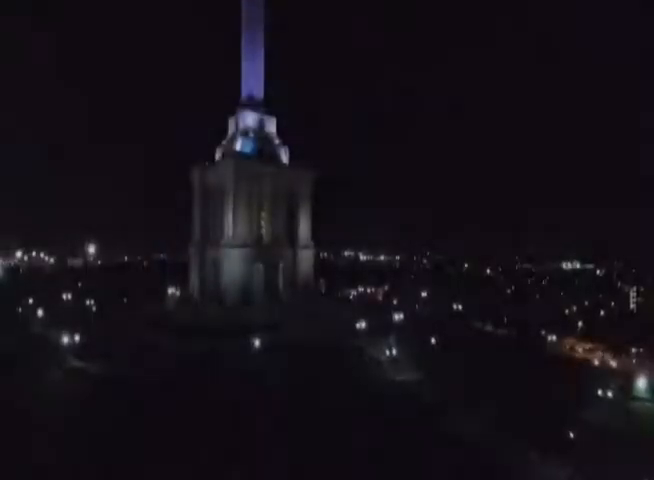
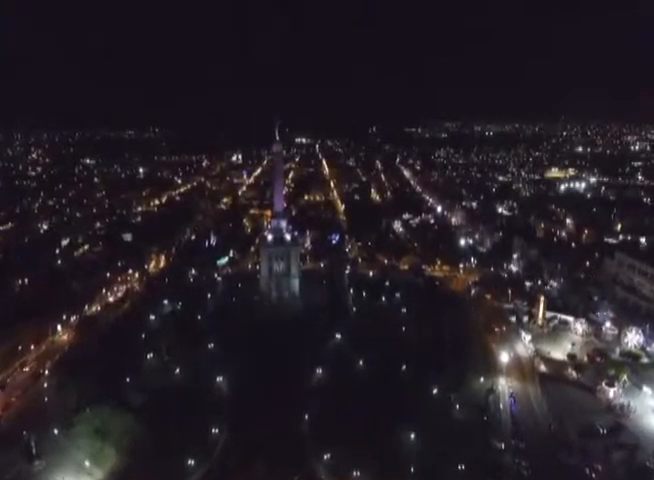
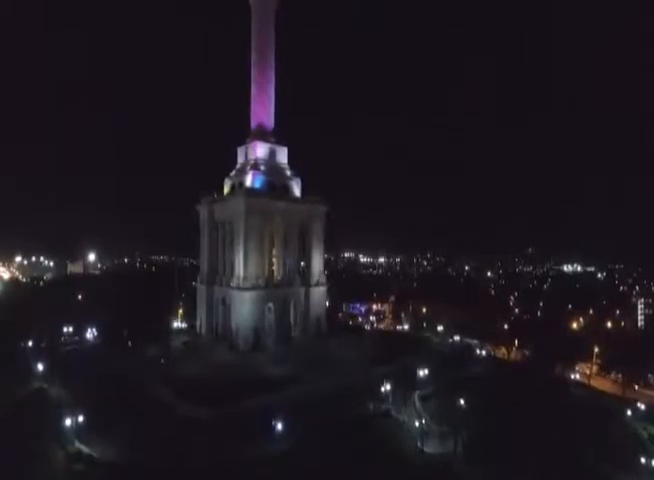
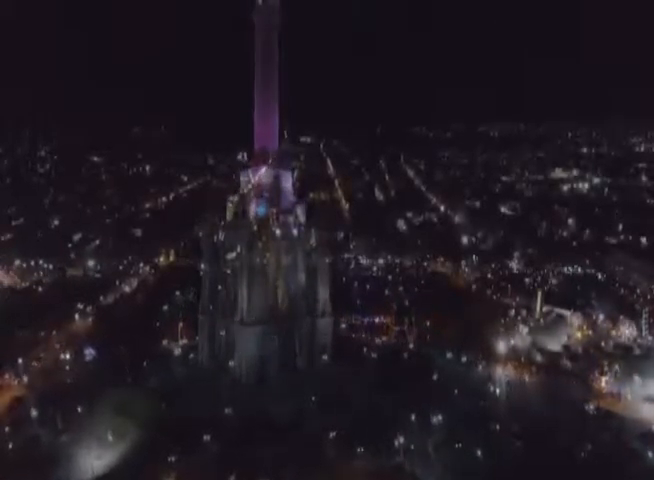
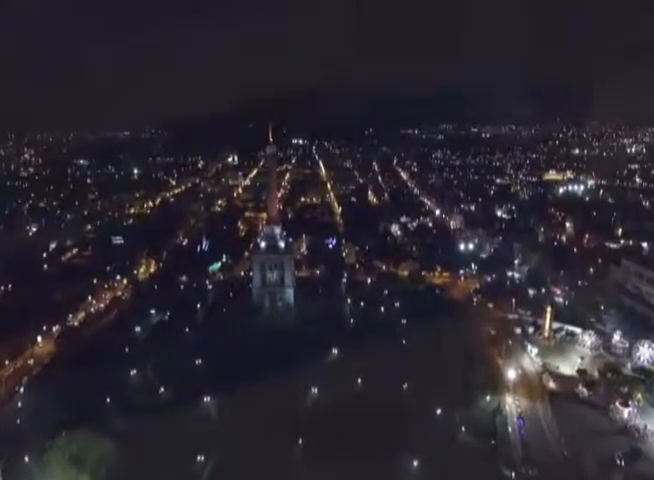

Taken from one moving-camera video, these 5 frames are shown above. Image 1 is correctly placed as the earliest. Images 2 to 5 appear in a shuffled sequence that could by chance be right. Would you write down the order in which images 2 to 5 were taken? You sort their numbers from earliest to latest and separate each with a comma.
3, 4, 2, 5
